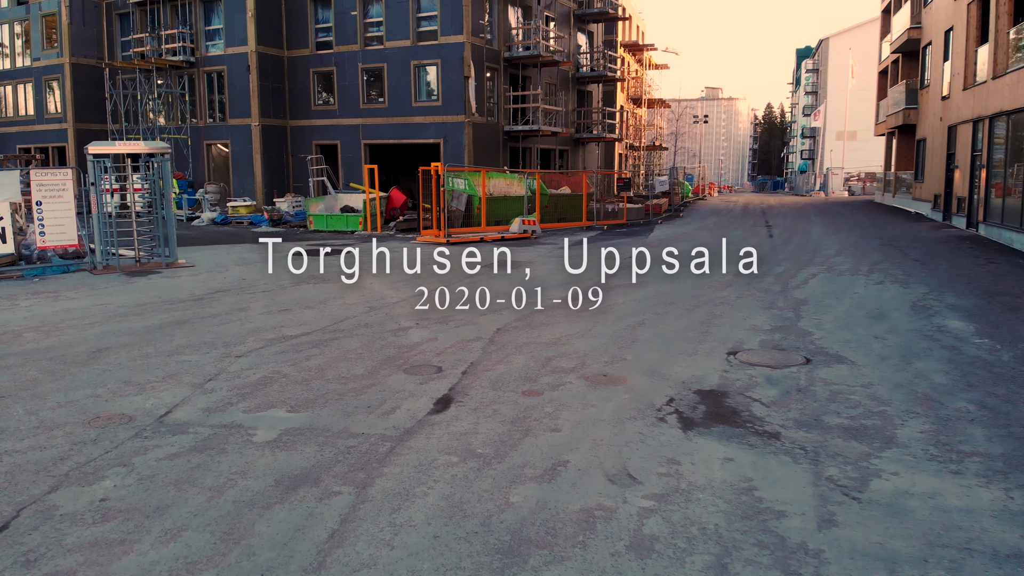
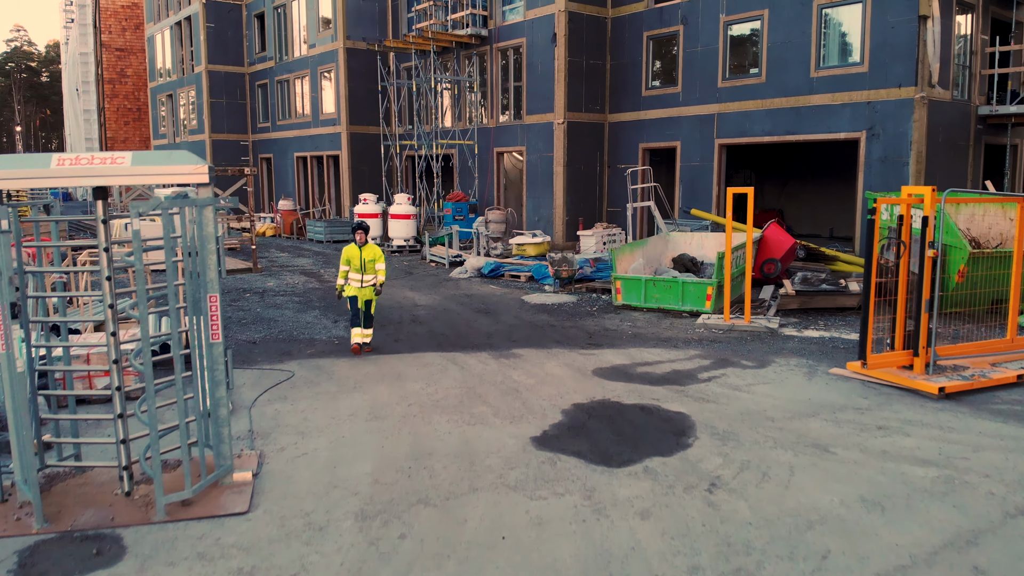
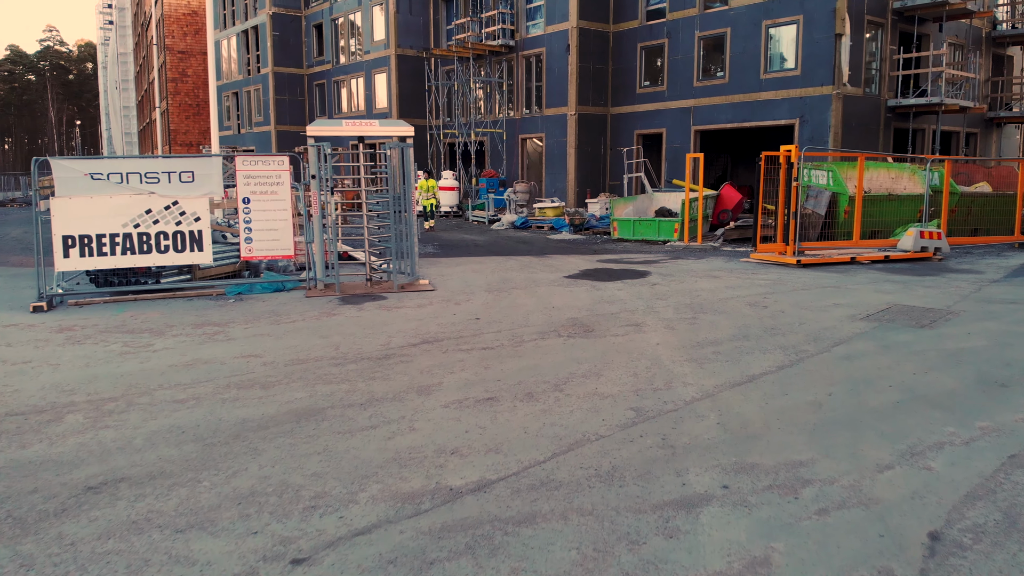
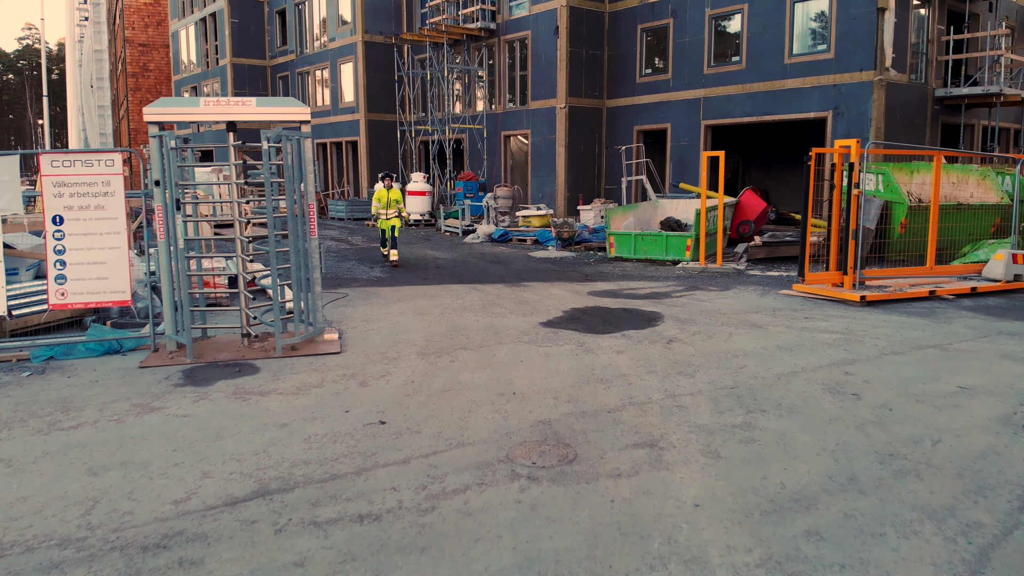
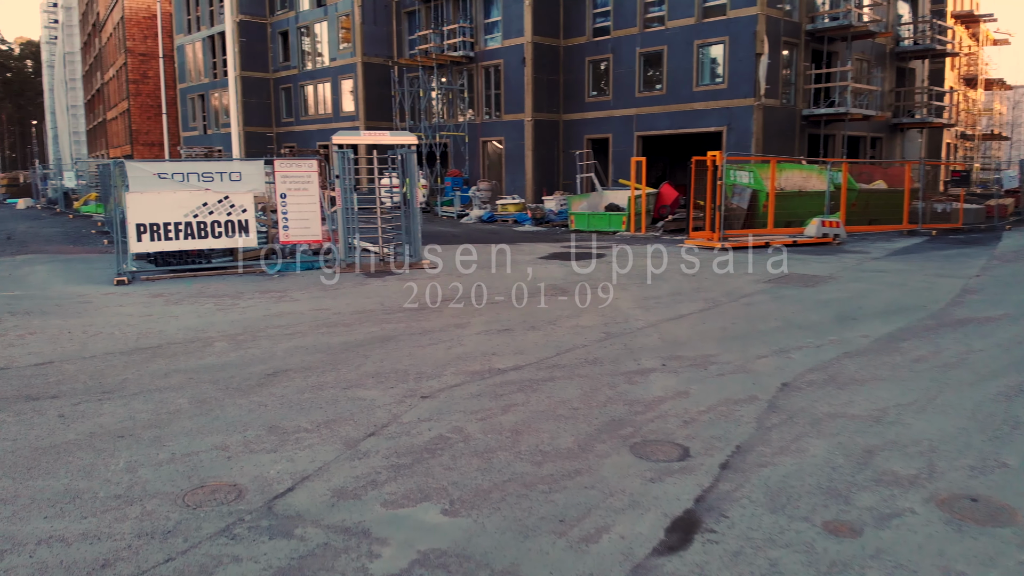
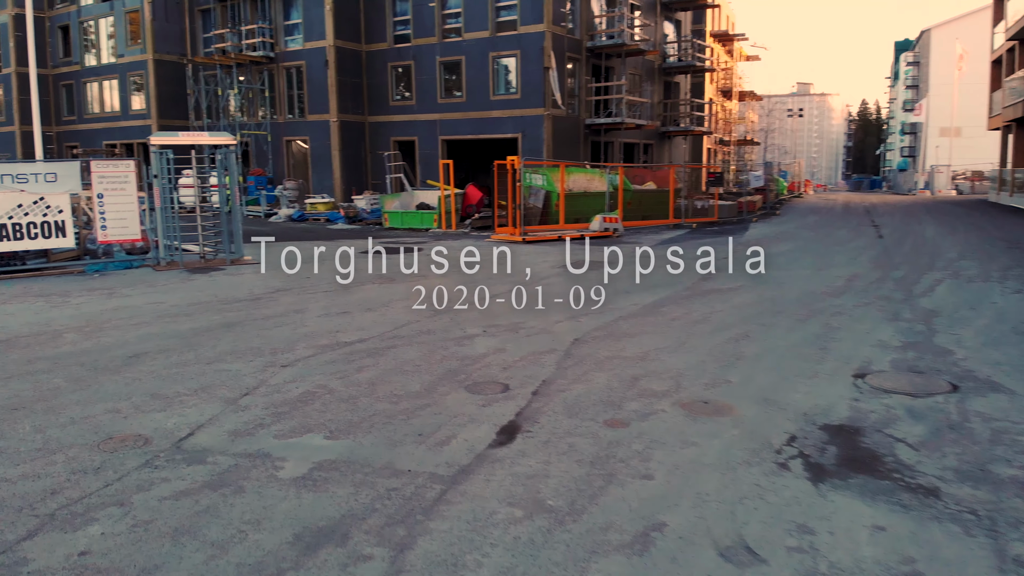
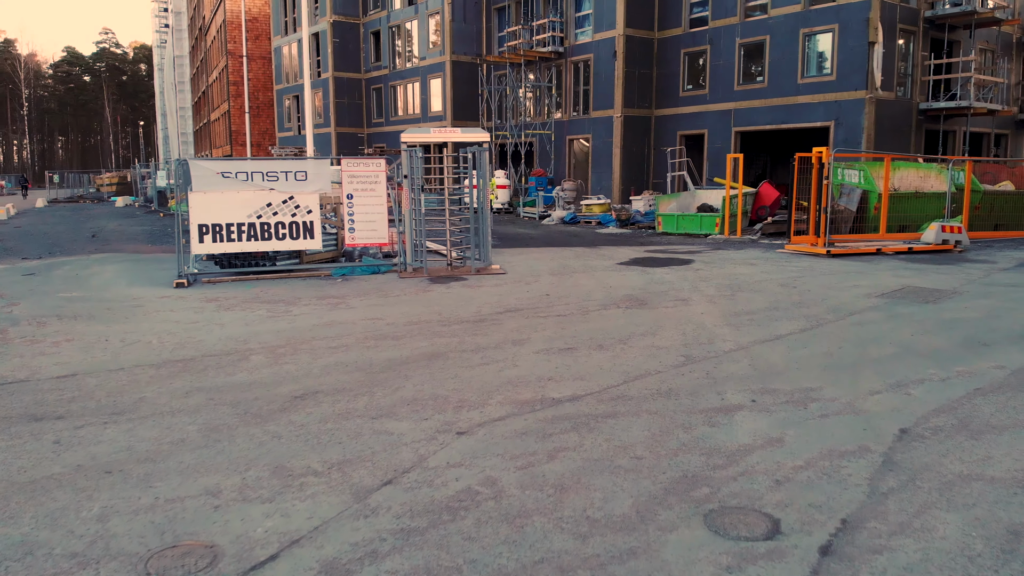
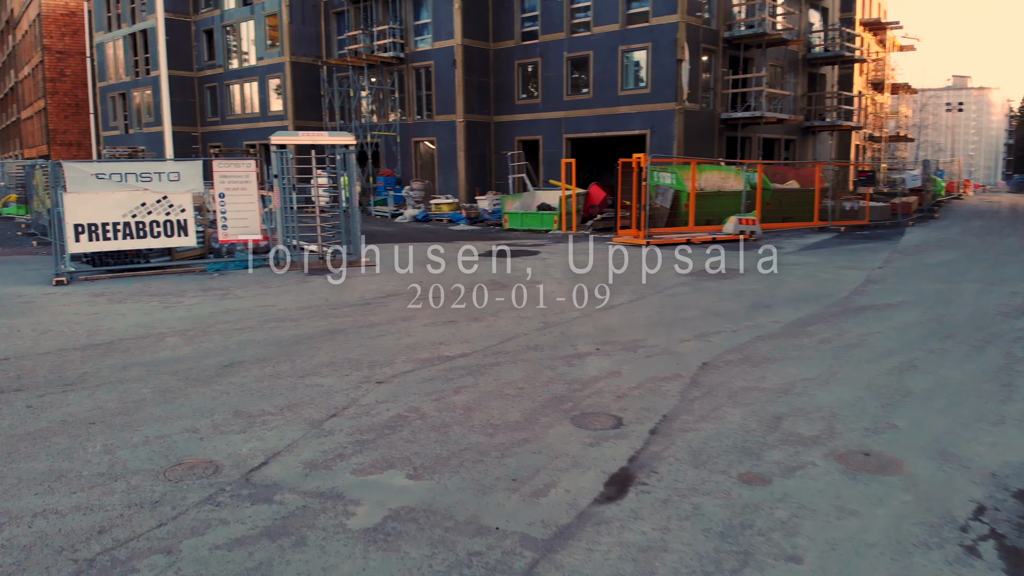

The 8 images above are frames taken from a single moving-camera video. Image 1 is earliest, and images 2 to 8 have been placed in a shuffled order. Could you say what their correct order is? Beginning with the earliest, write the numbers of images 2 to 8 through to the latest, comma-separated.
6, 8, 5, 7, 3, 4, 2
